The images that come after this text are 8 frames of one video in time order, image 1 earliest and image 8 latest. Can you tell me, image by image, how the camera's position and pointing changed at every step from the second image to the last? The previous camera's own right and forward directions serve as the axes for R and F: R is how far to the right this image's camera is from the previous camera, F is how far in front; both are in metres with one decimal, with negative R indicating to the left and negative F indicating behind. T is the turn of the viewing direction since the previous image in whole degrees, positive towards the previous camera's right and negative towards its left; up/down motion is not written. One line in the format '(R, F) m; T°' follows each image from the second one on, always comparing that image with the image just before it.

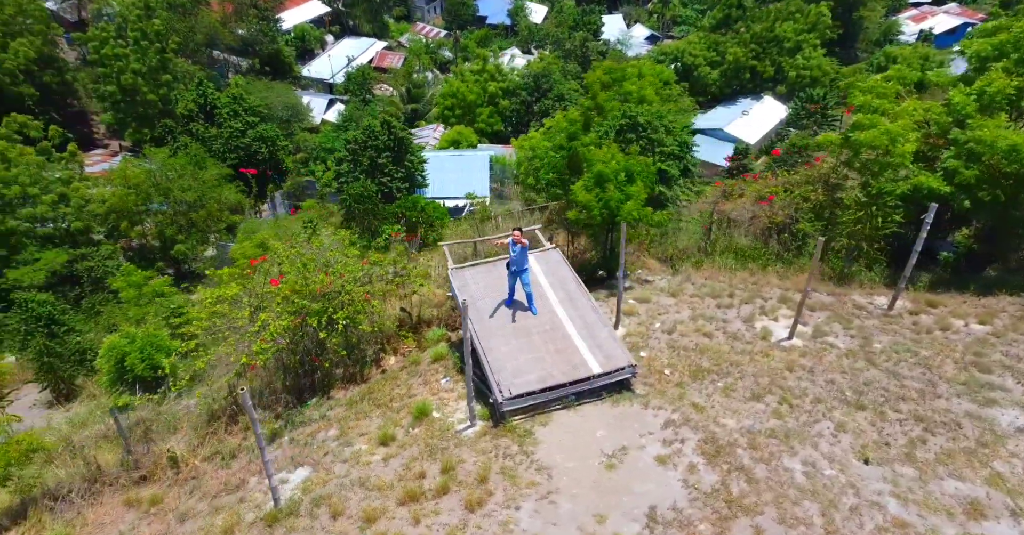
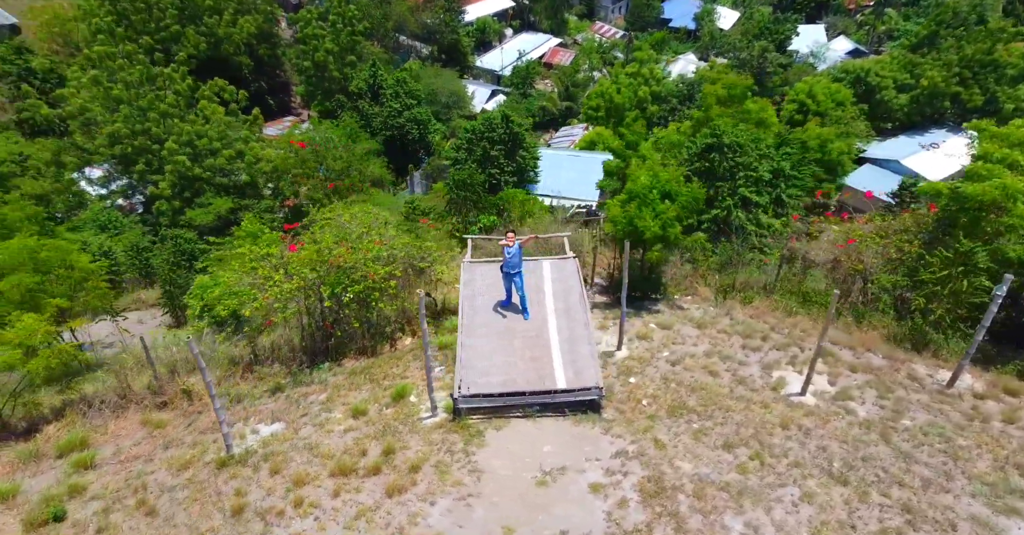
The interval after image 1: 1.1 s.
(+2.0, +0.2) m; -11°
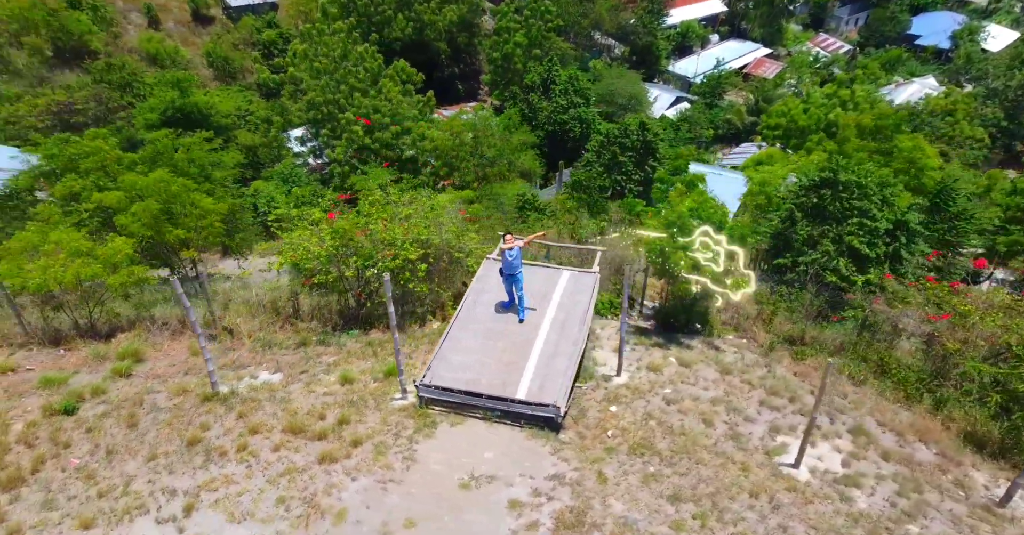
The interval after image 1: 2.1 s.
(+2.2, +0.3) m; -13°
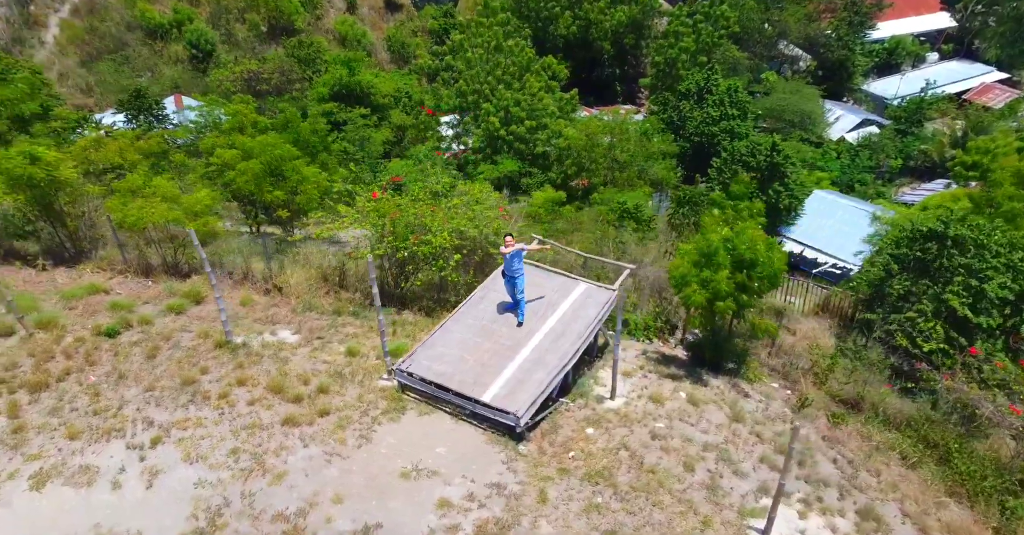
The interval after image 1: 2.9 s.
(+1.9, +0.3) m; -11°
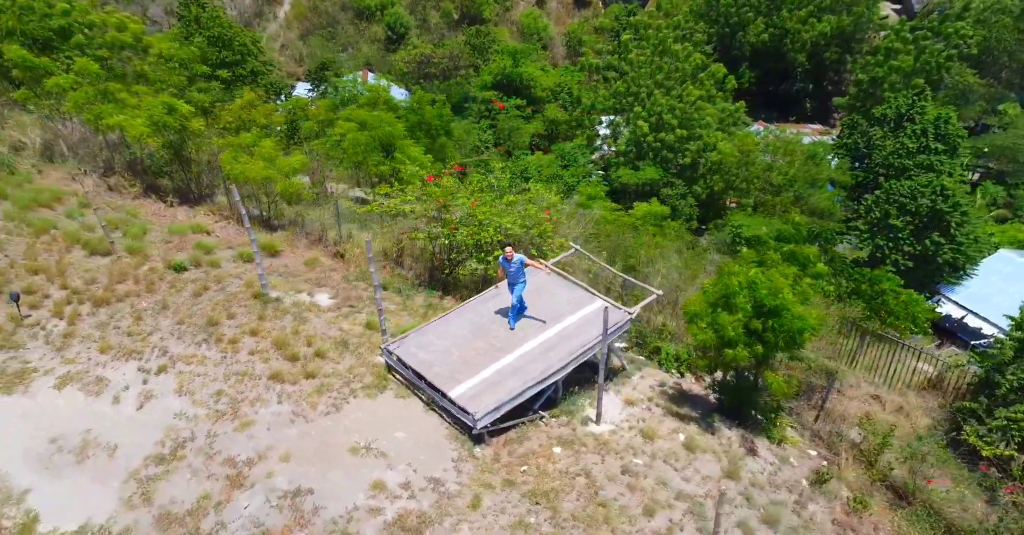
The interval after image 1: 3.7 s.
(+2.0, +0.3) m; -12°
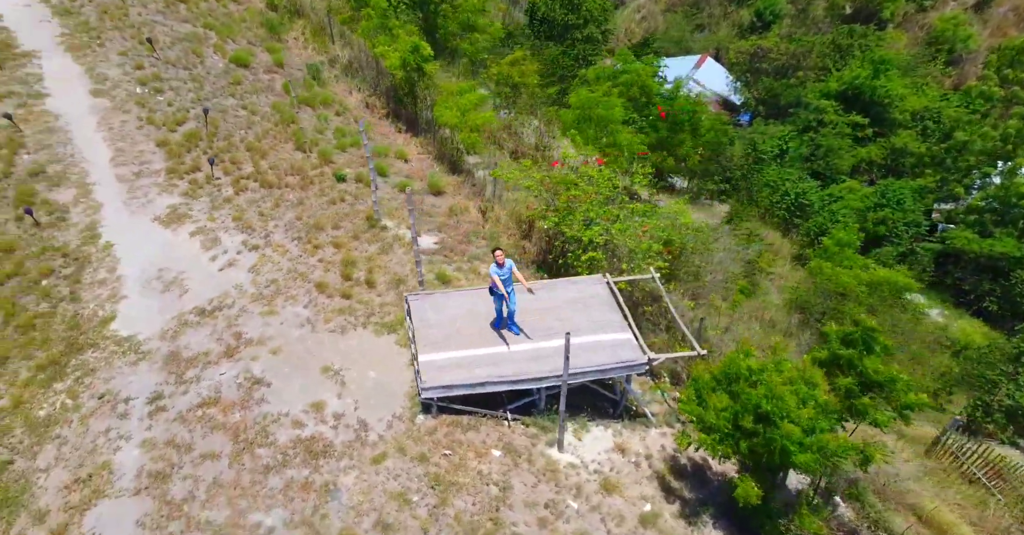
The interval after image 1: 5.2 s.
(+3.5, +1.1) m; -25°
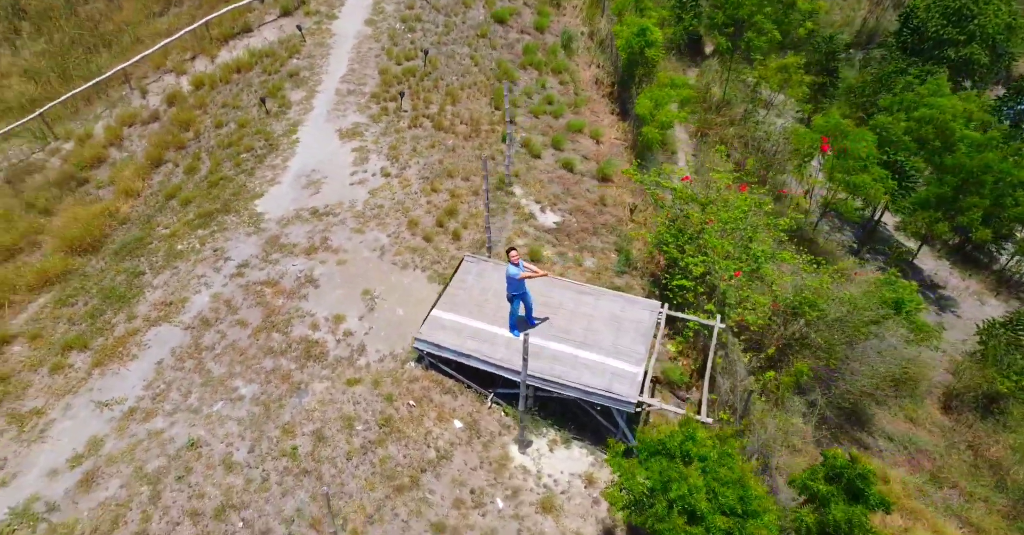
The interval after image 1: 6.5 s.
(+3.0, +0.9) m; -23°
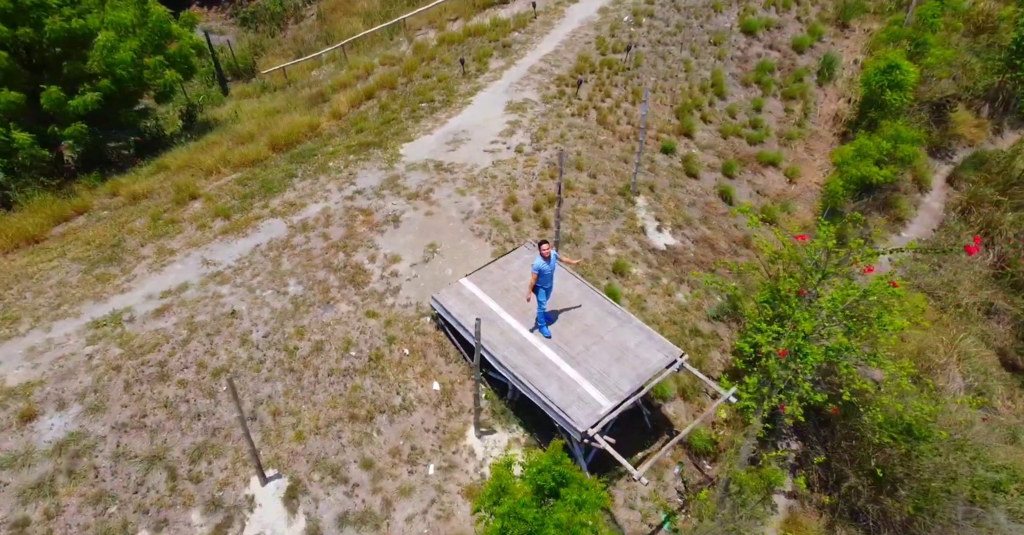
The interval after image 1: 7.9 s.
(+2.9, +0.6) m; -22°
